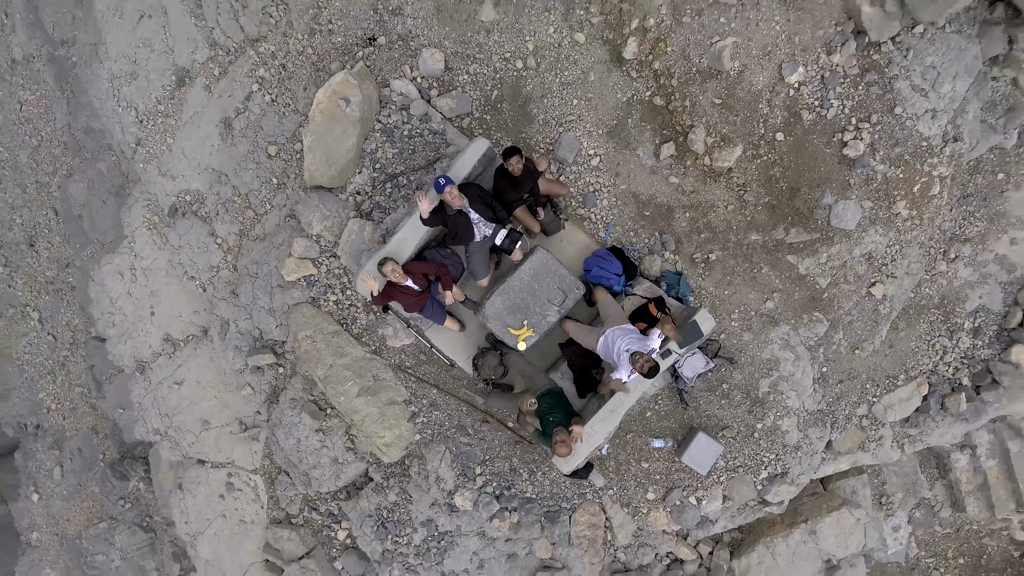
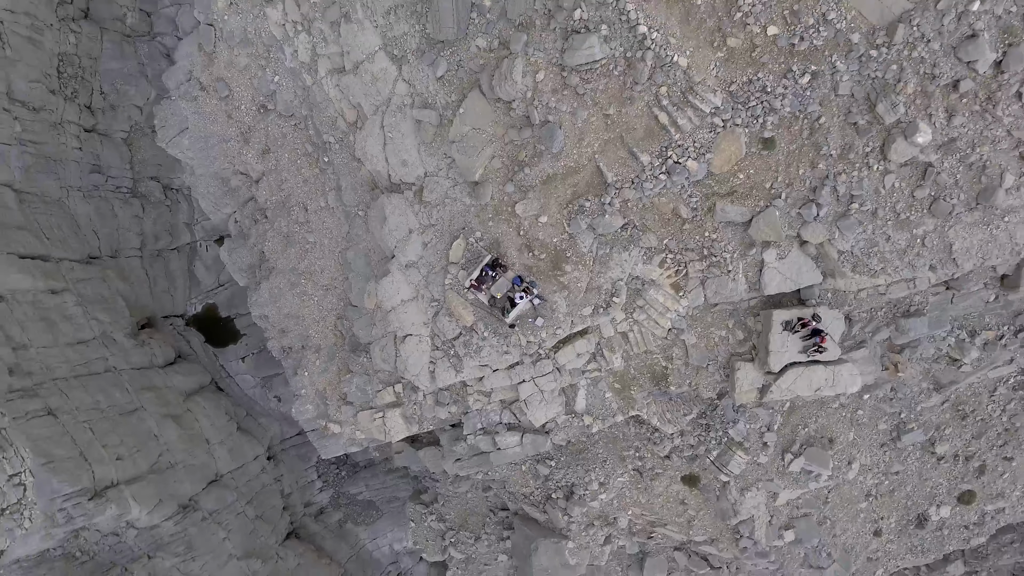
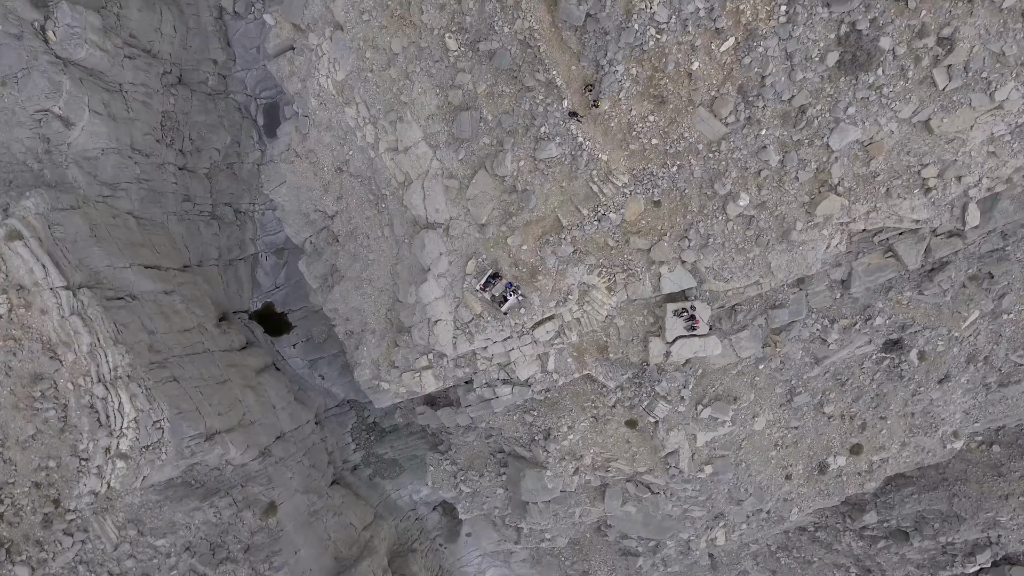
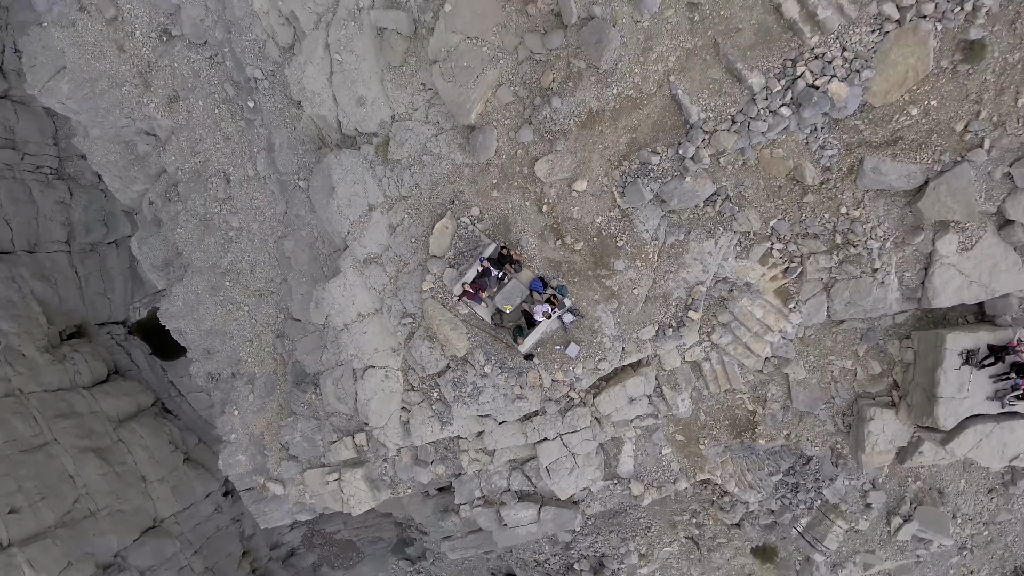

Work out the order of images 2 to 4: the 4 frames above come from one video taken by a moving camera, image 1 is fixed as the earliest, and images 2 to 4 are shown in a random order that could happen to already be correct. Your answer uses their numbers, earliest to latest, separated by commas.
4, 2, 3
